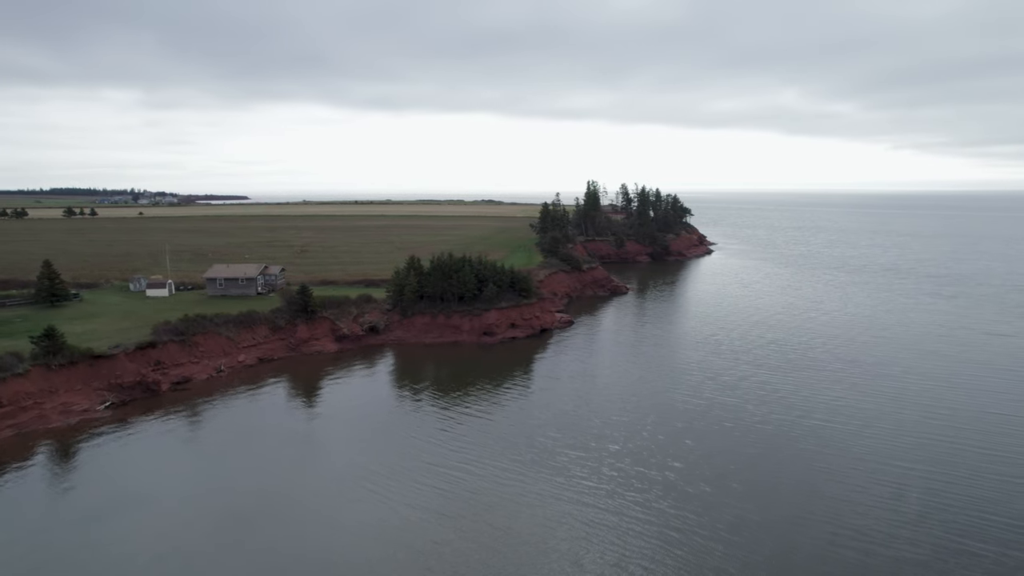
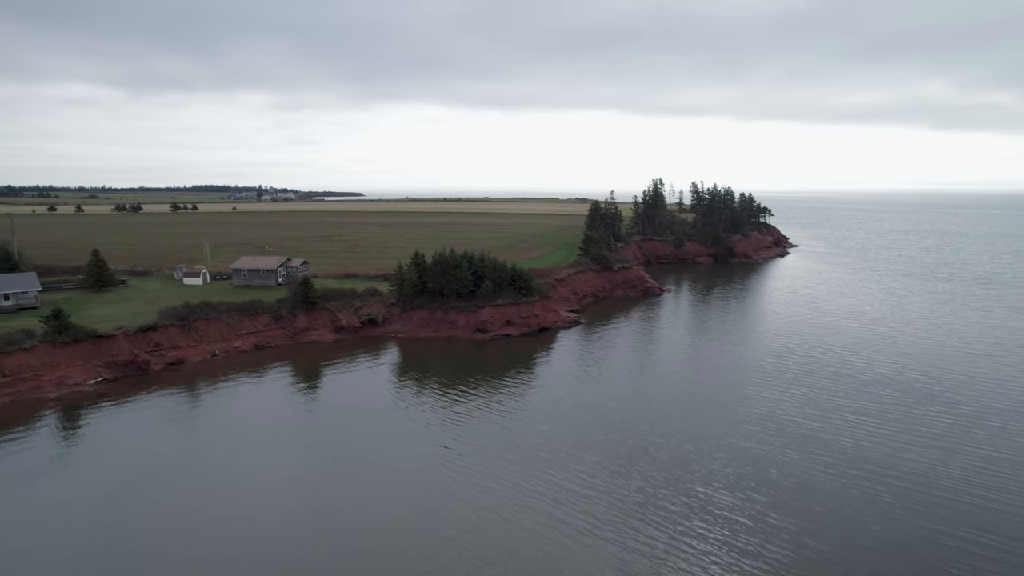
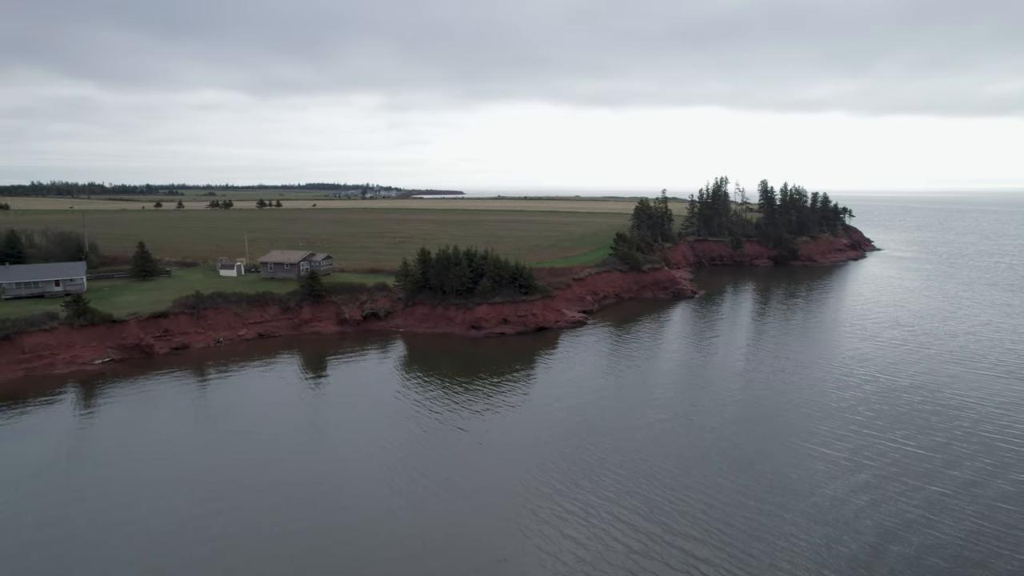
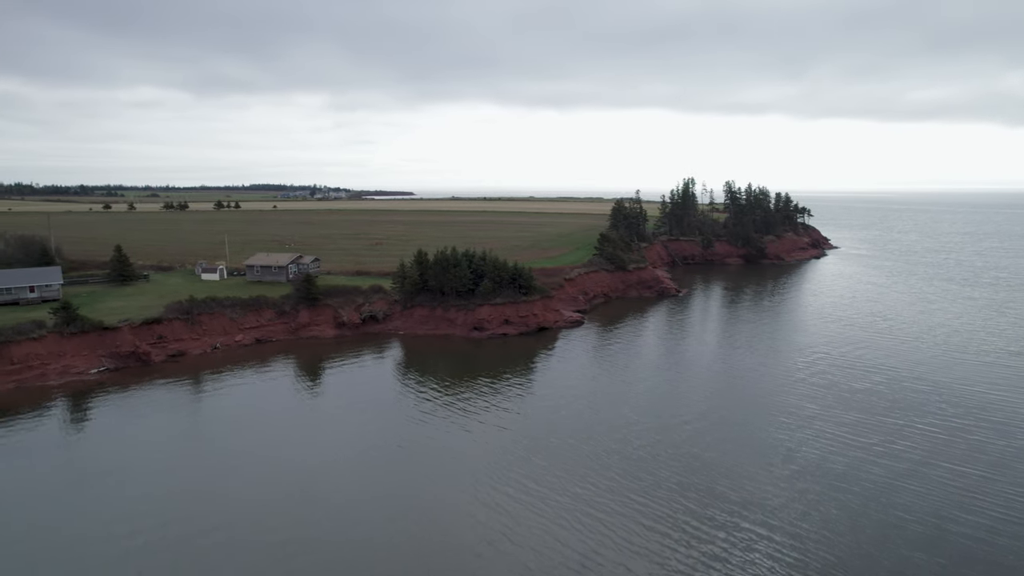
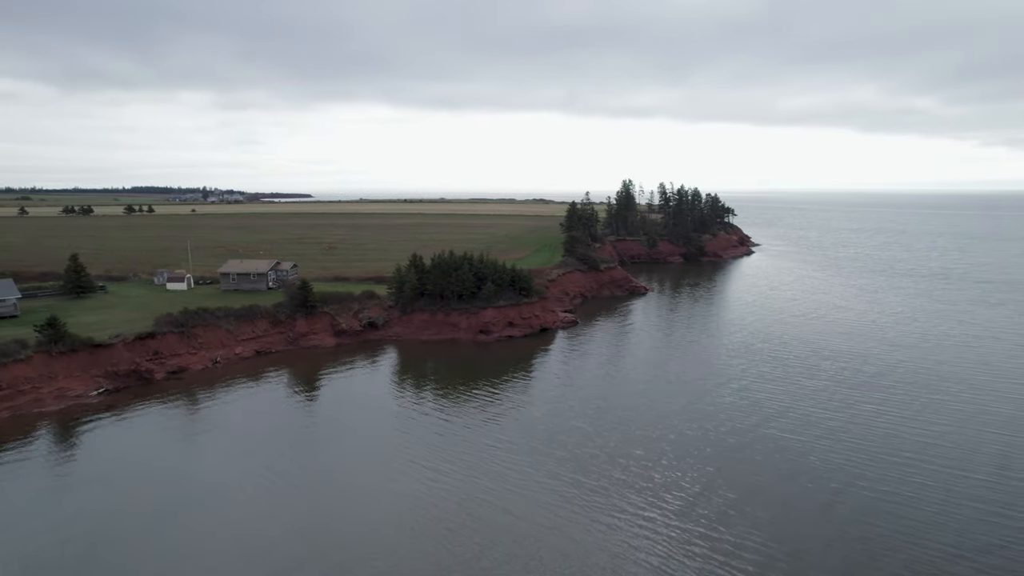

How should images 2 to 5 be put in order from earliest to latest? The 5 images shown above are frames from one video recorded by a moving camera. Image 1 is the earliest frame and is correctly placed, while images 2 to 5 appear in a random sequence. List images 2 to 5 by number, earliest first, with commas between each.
5, 2, 4, 3
